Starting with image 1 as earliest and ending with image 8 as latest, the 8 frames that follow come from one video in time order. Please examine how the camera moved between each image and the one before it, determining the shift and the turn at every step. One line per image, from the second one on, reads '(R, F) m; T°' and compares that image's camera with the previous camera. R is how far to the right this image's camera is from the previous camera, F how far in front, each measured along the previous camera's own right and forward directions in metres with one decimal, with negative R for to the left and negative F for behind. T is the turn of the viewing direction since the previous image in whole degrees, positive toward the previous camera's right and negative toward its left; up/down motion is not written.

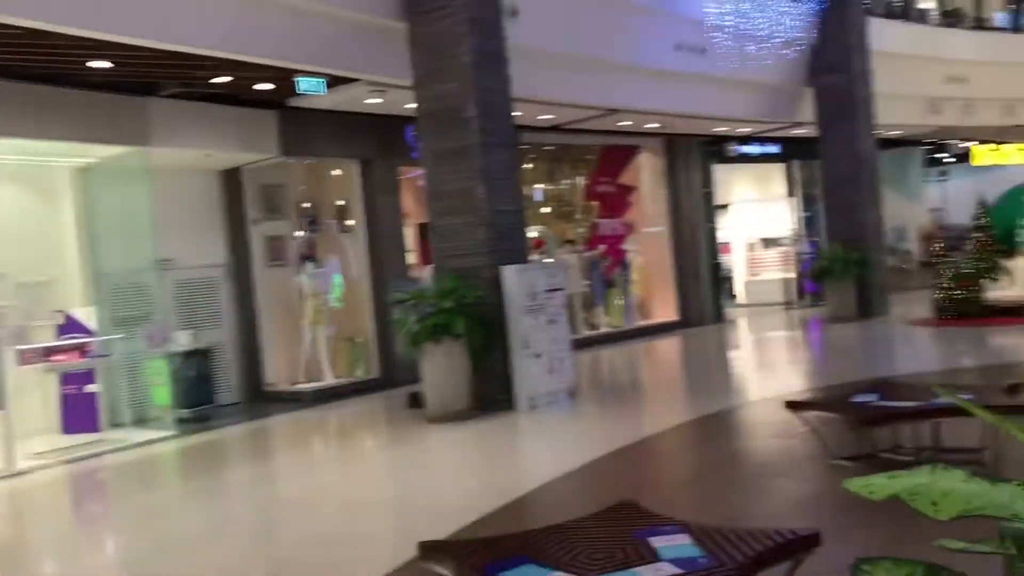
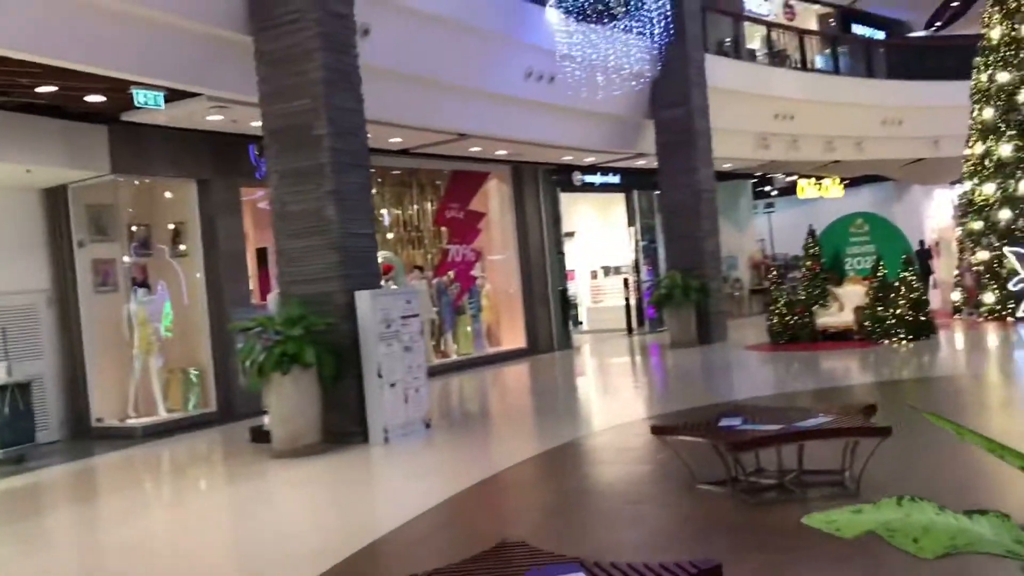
(-0.1, +0.2) m; +9°
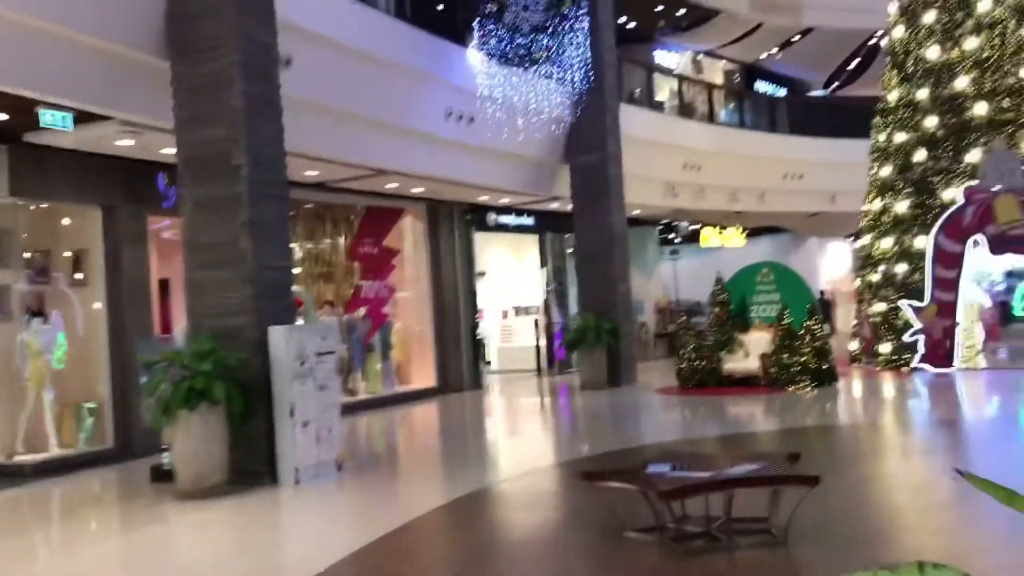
(-0.1, +0.1) m; +6°
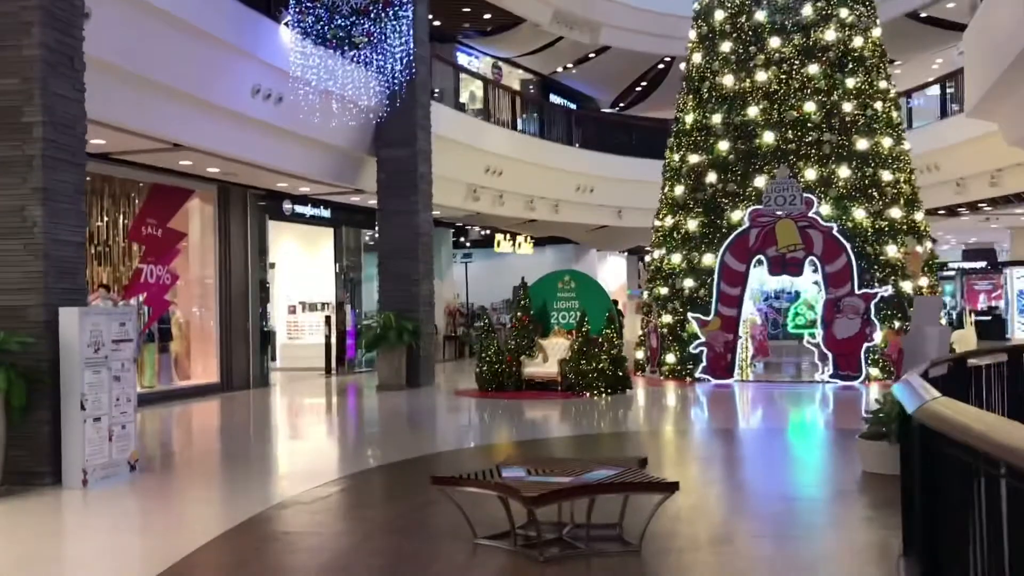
(-0.3, +0.3) m; +14°
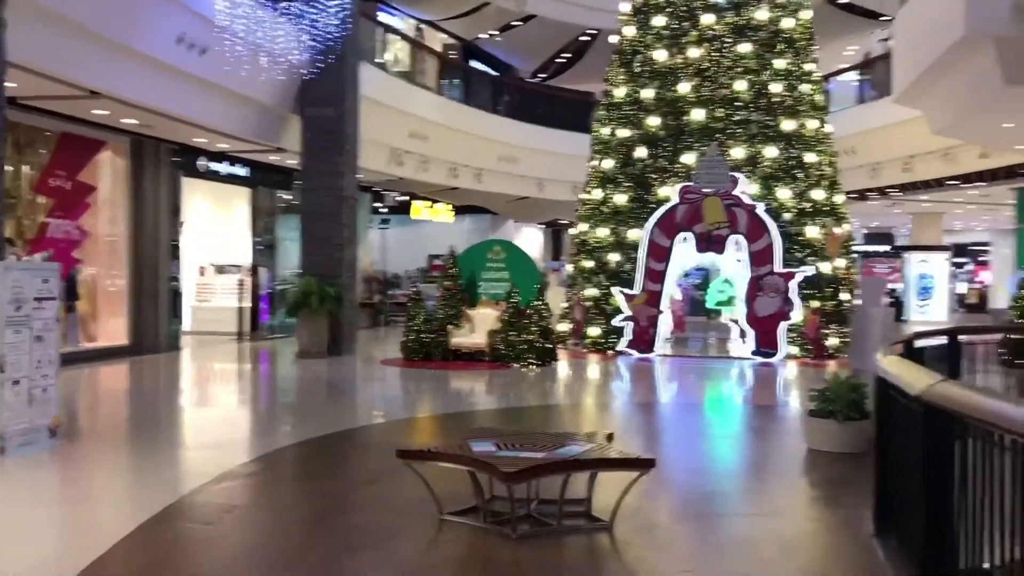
(-0.3, +0.2) m; +6°
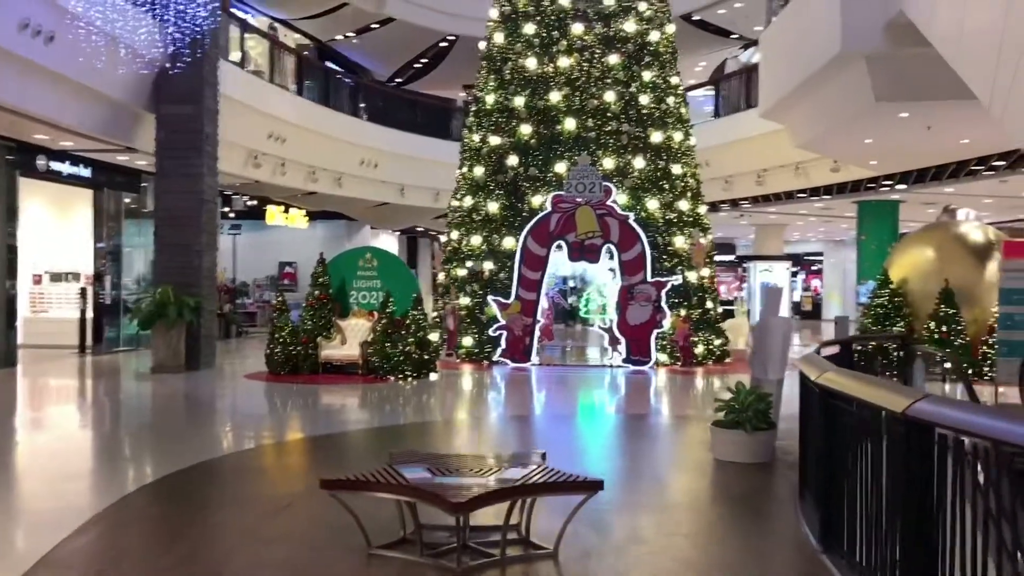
(-0.3, +0.3) m; +9°
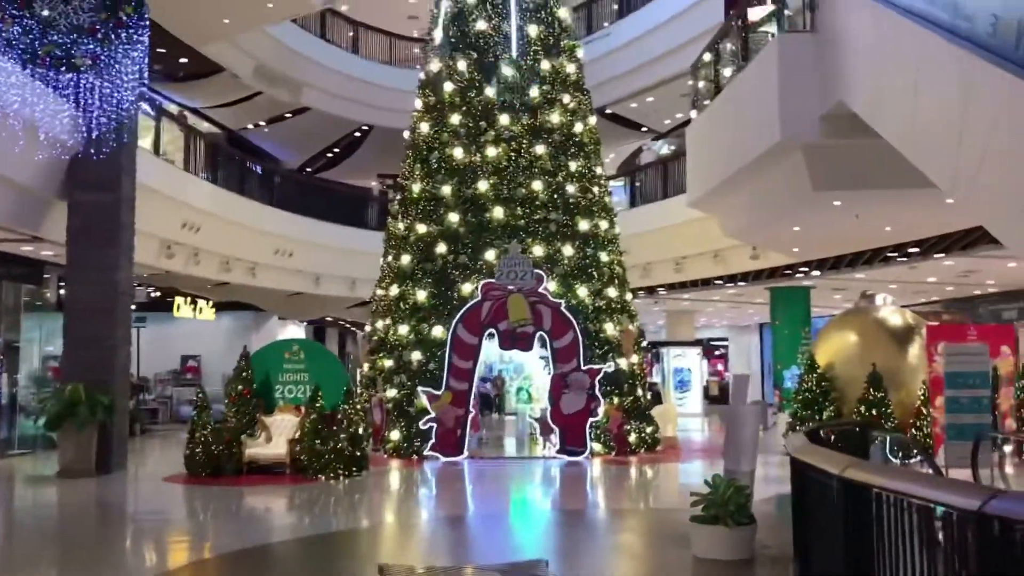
(-0.4, +0.2) m; +6°
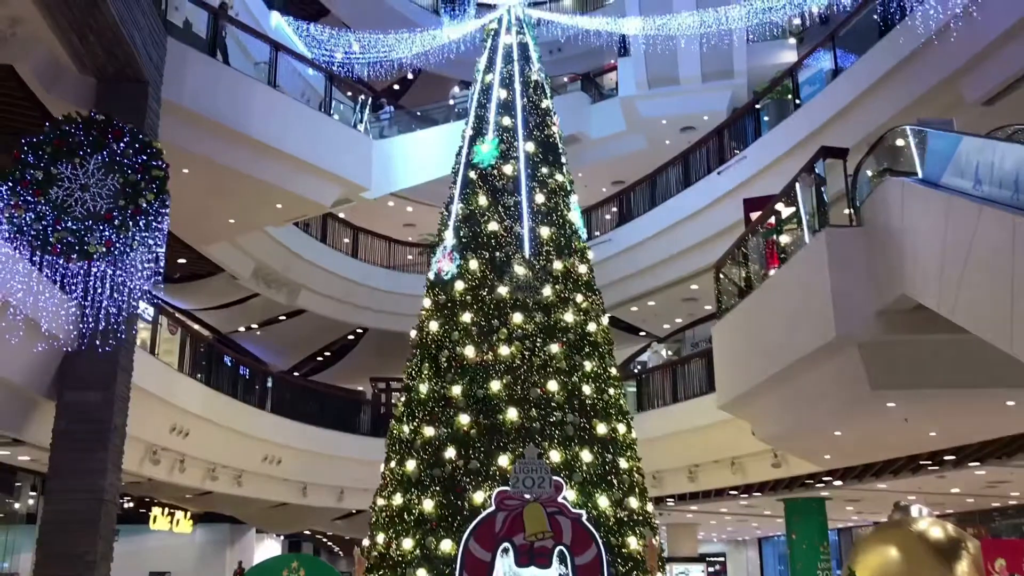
(-0.5, +0.5) m; +2°
